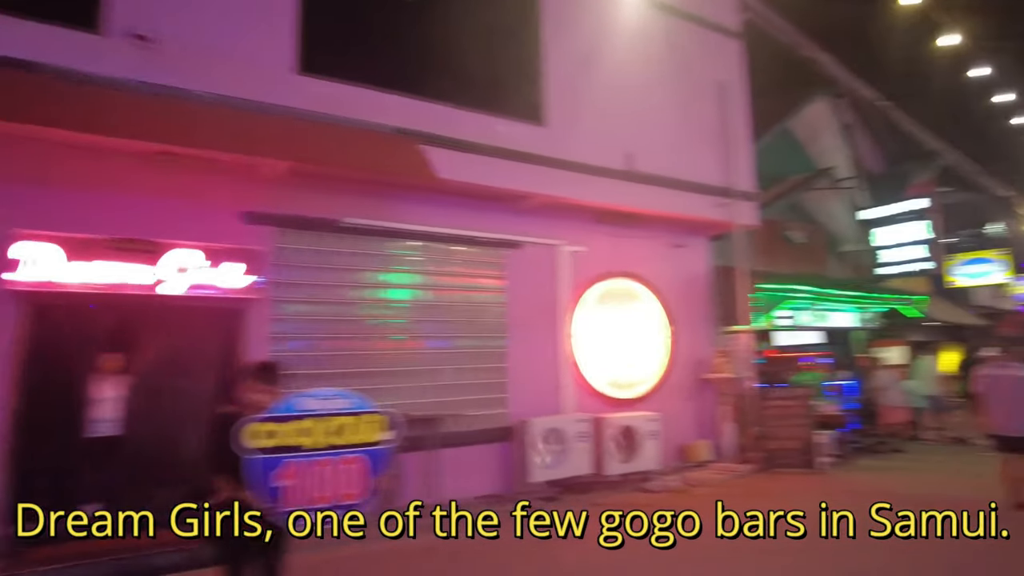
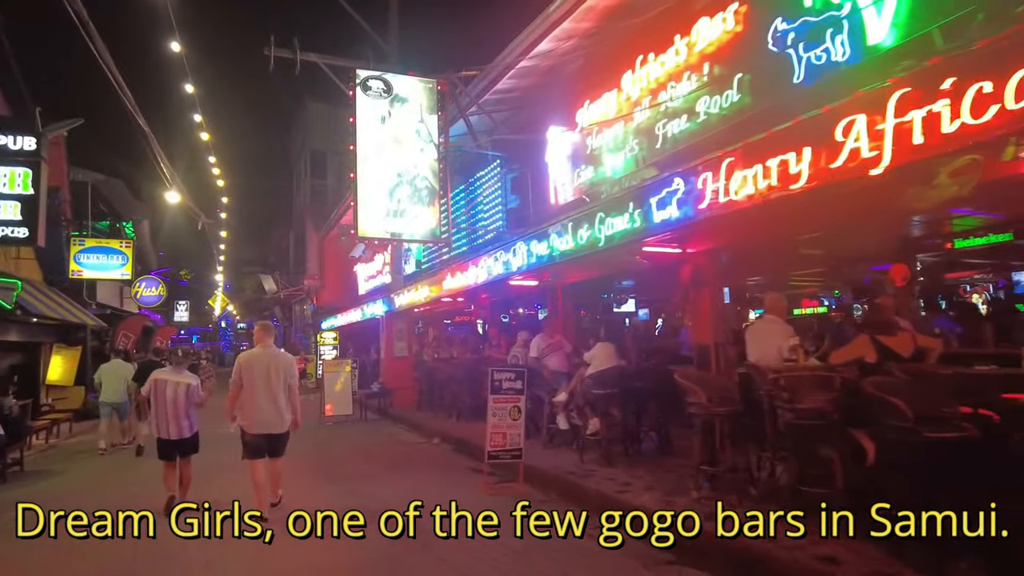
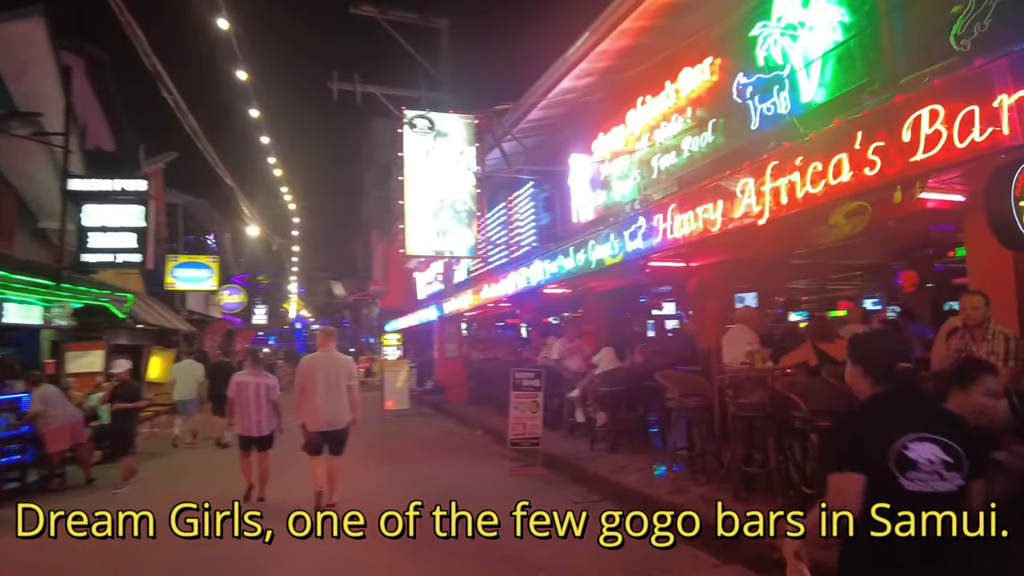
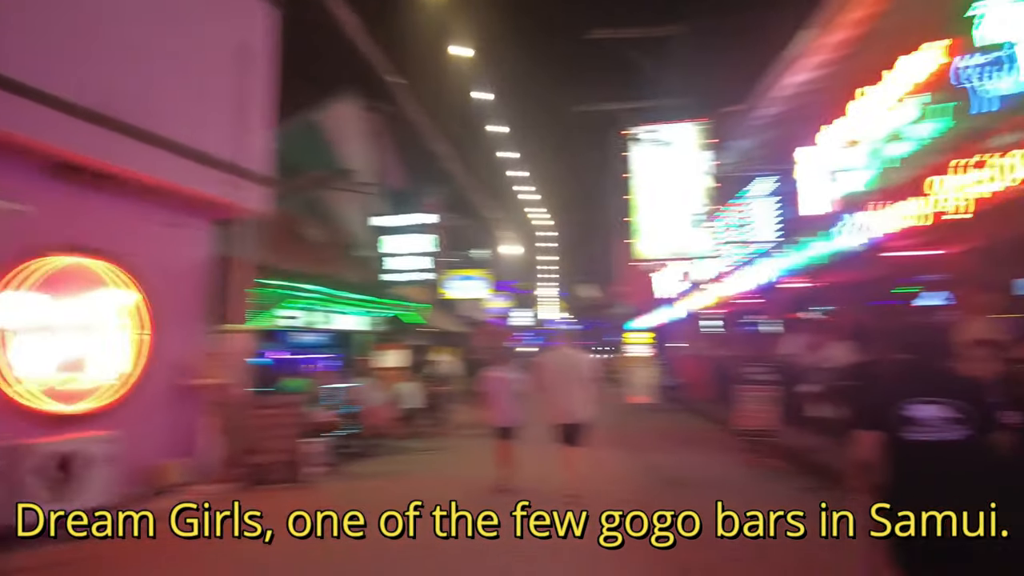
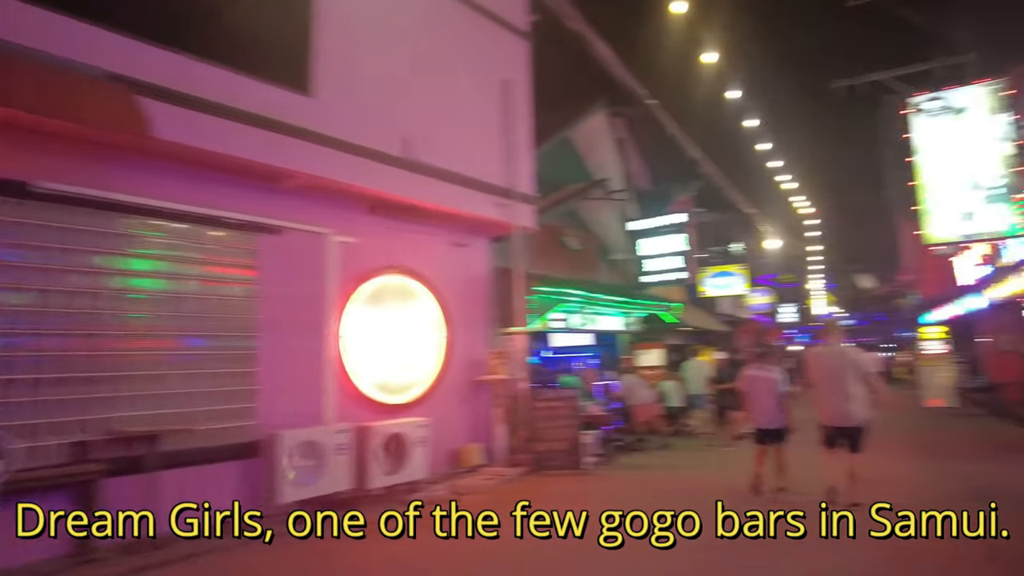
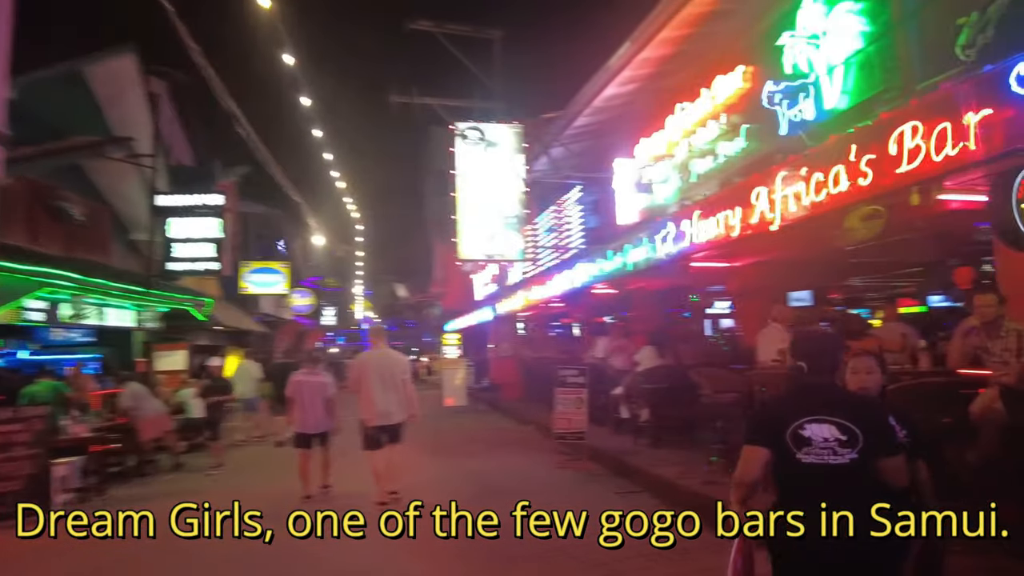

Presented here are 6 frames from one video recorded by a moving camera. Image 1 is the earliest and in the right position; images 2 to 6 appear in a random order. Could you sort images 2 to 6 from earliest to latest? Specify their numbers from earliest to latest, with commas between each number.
5, 4, 6, 3, 2
